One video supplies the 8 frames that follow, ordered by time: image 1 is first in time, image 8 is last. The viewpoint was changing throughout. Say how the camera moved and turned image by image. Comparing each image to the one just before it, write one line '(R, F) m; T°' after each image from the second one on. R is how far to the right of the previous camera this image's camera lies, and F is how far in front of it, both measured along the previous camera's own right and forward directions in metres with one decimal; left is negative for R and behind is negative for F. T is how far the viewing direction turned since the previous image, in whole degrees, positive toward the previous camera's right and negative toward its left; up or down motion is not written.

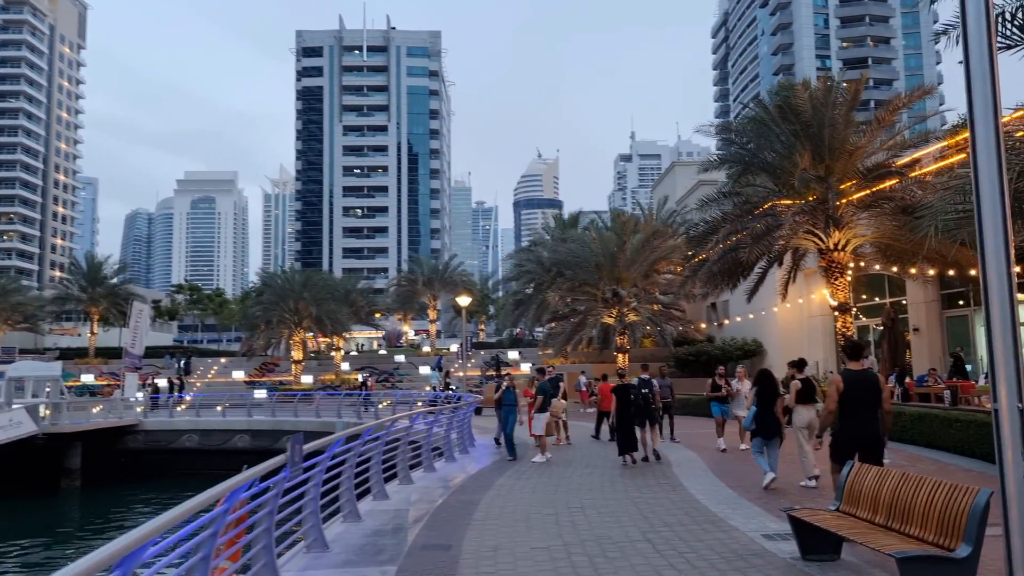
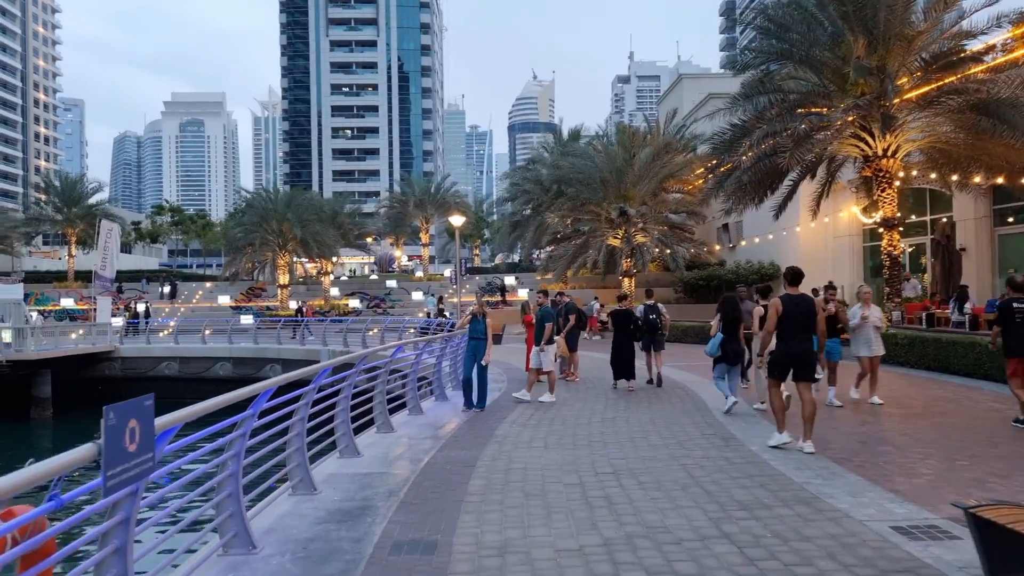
(-0.1, +2.3) m; 0°
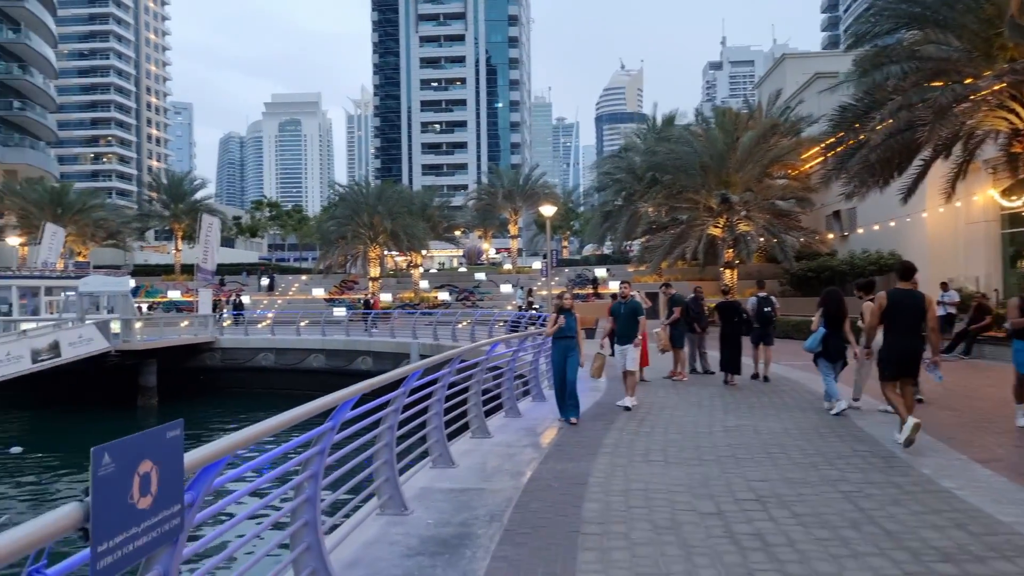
(-0.3, +0.9) m; -7°
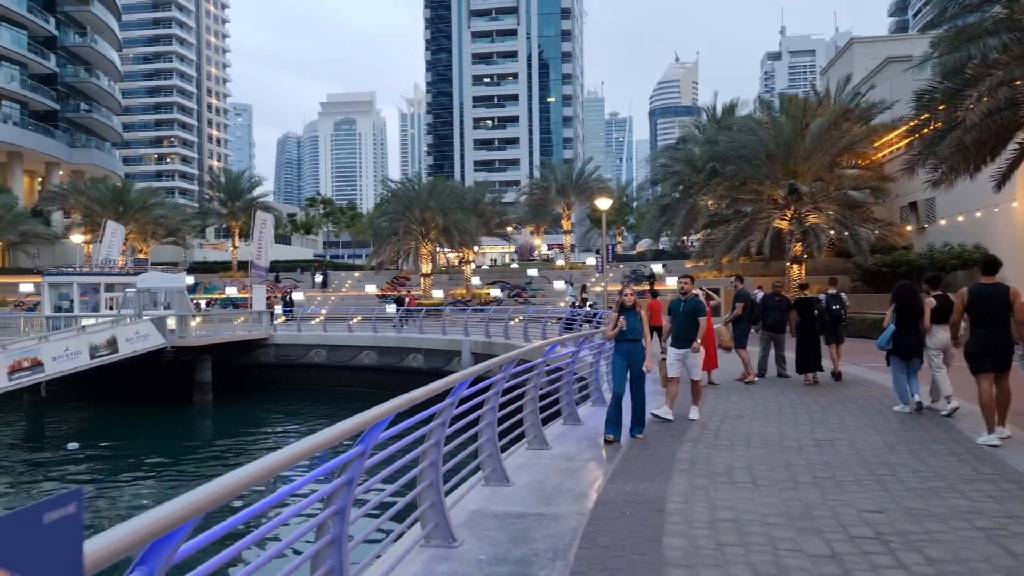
(-0.1, +0.8) m; -4°
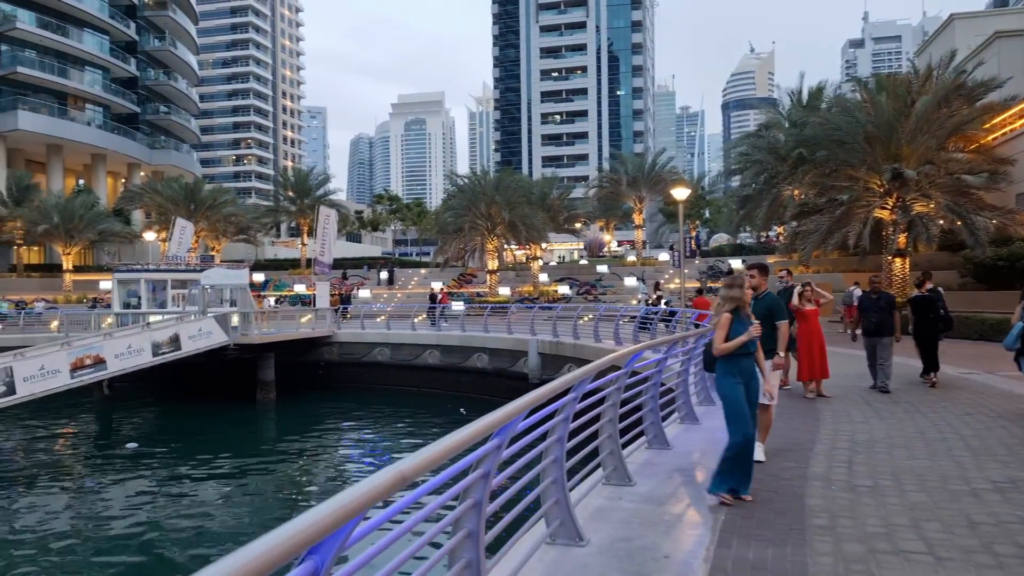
(0.0, +1.5) m; -5°
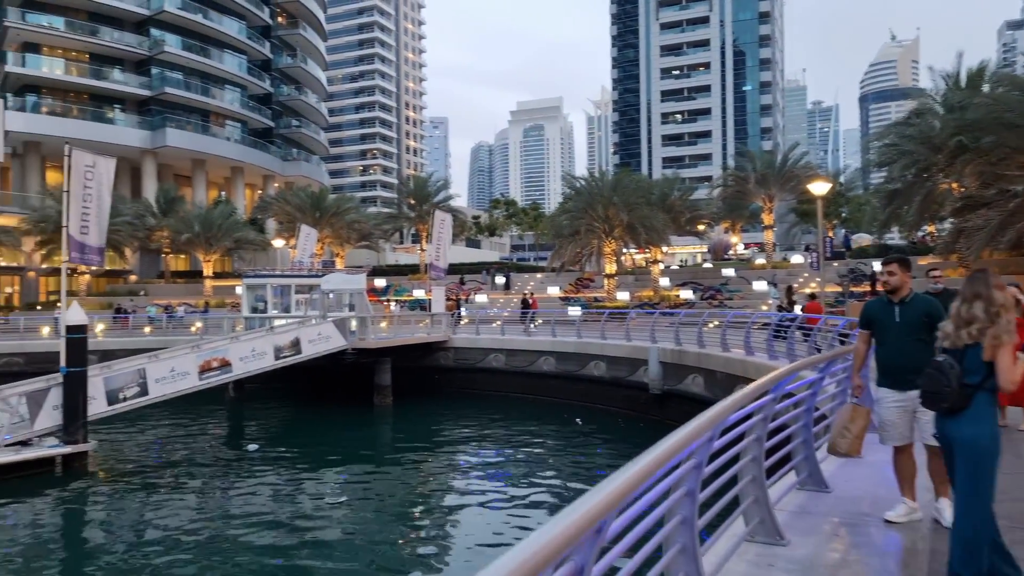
(0.0, +1.1) m; -9°
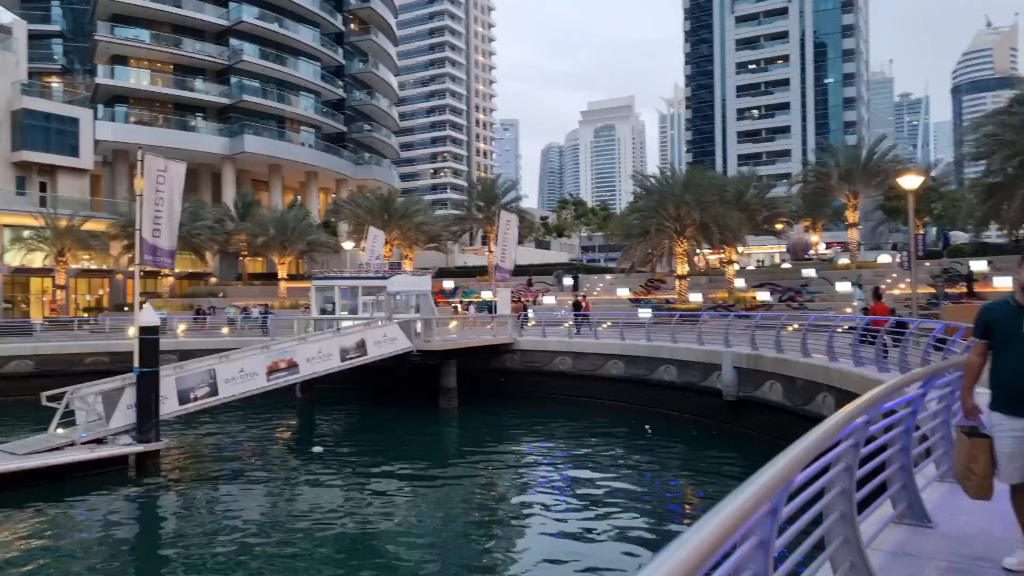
(+0.2, +0.6) m; -6°
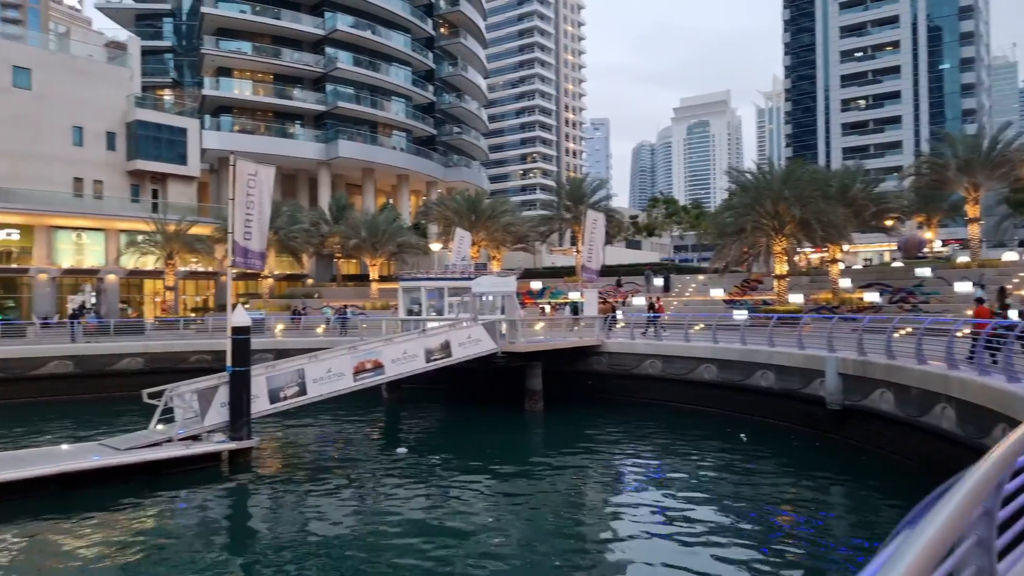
(+0.2, +0.6) m; -7°
